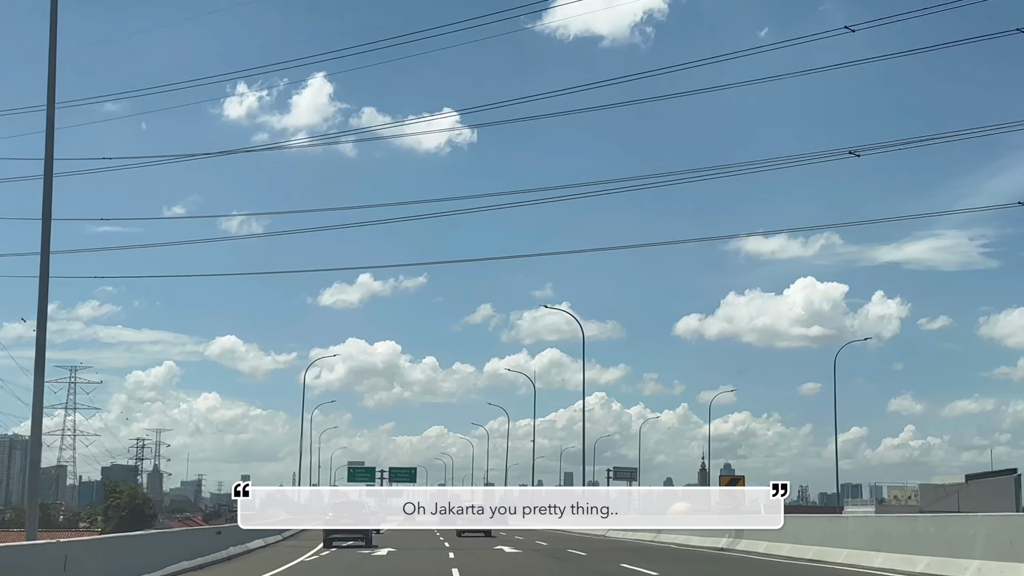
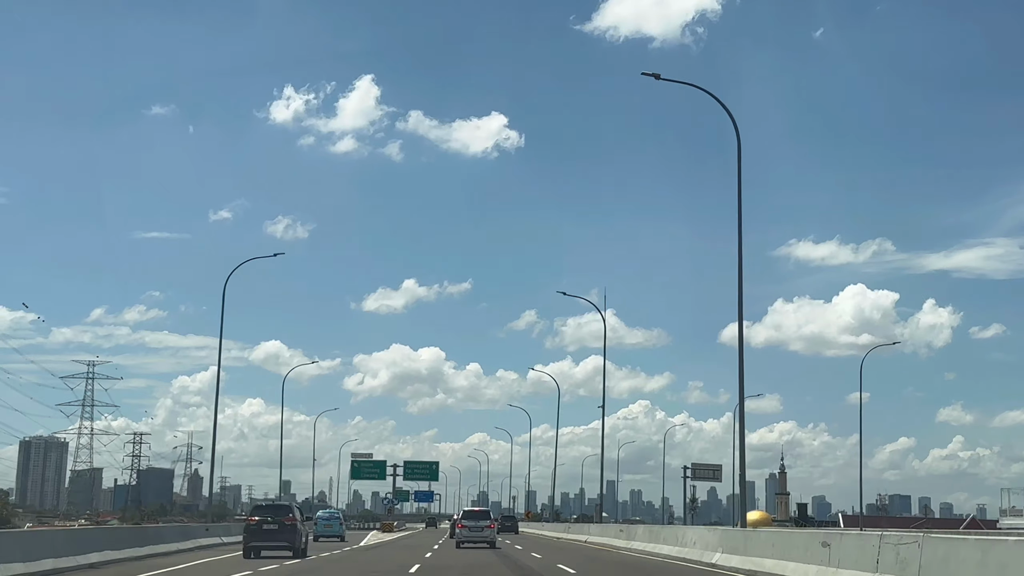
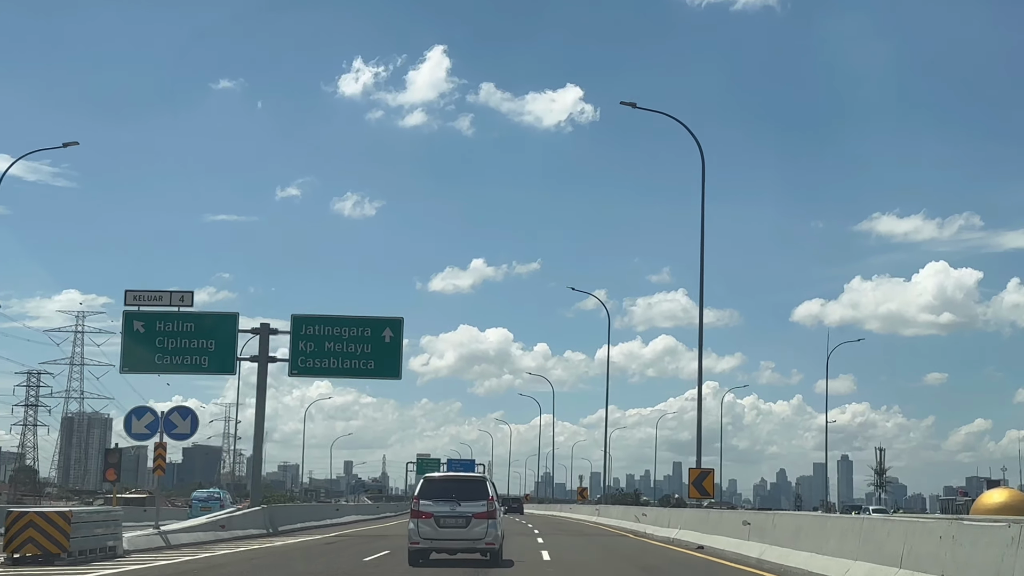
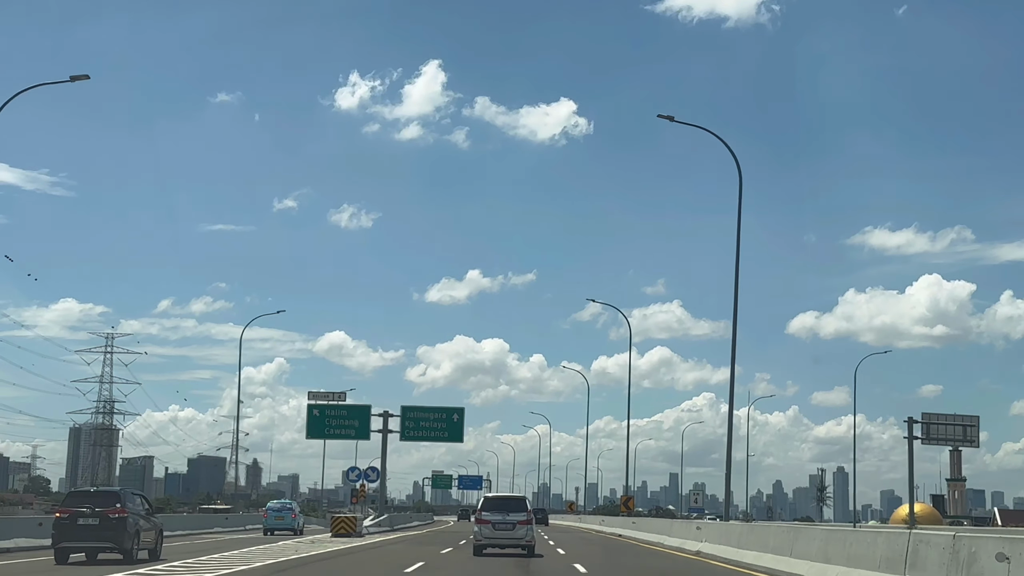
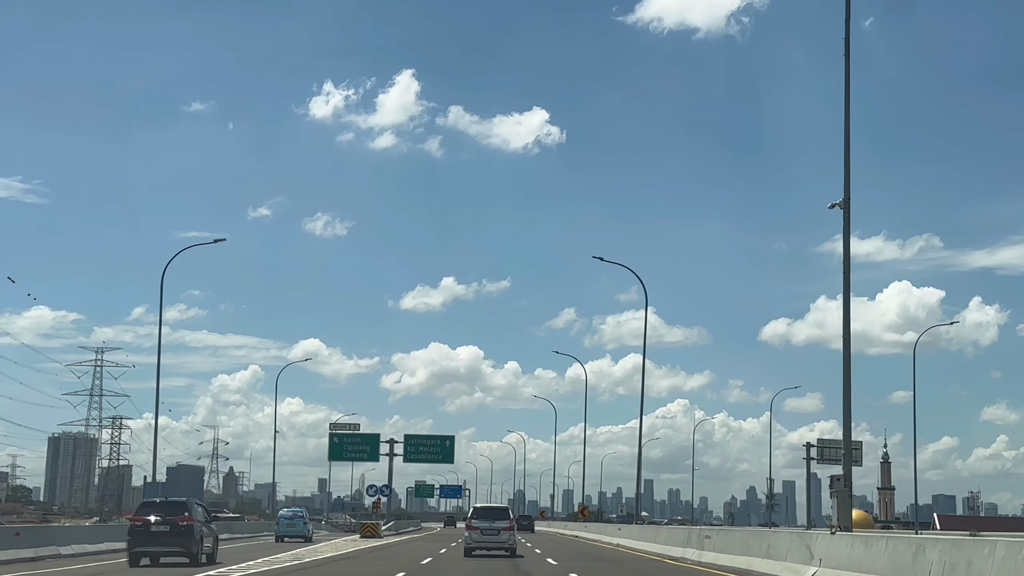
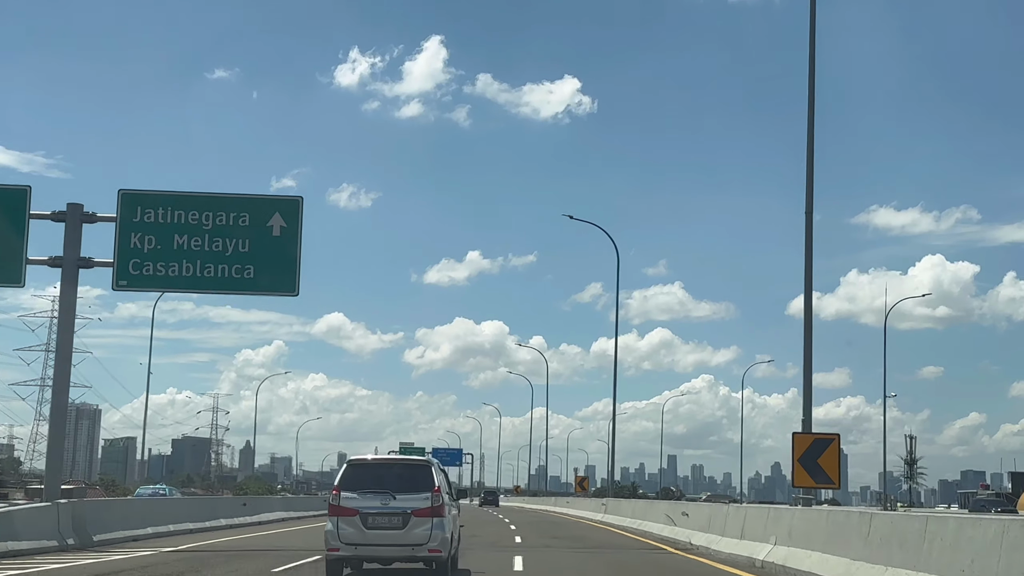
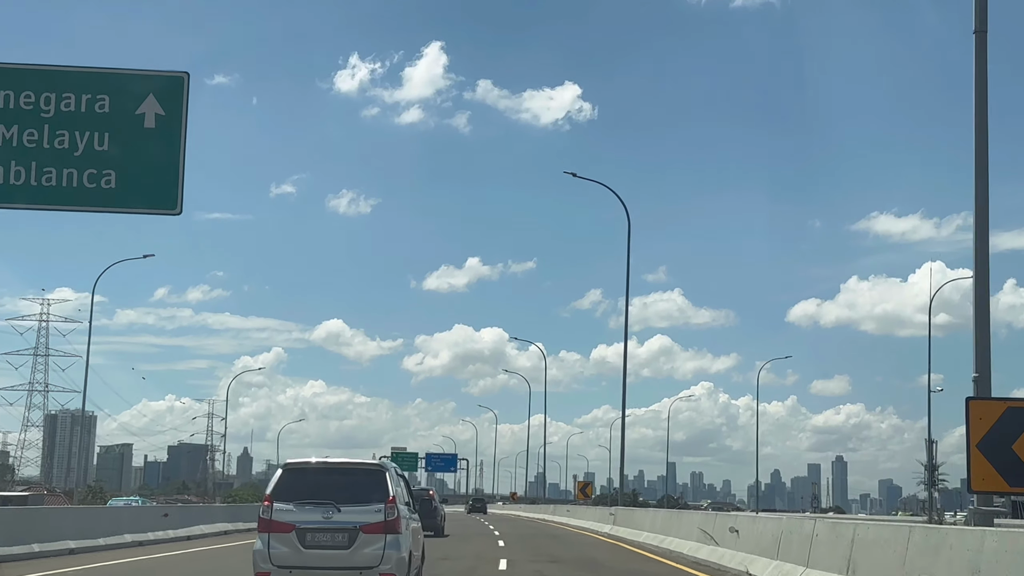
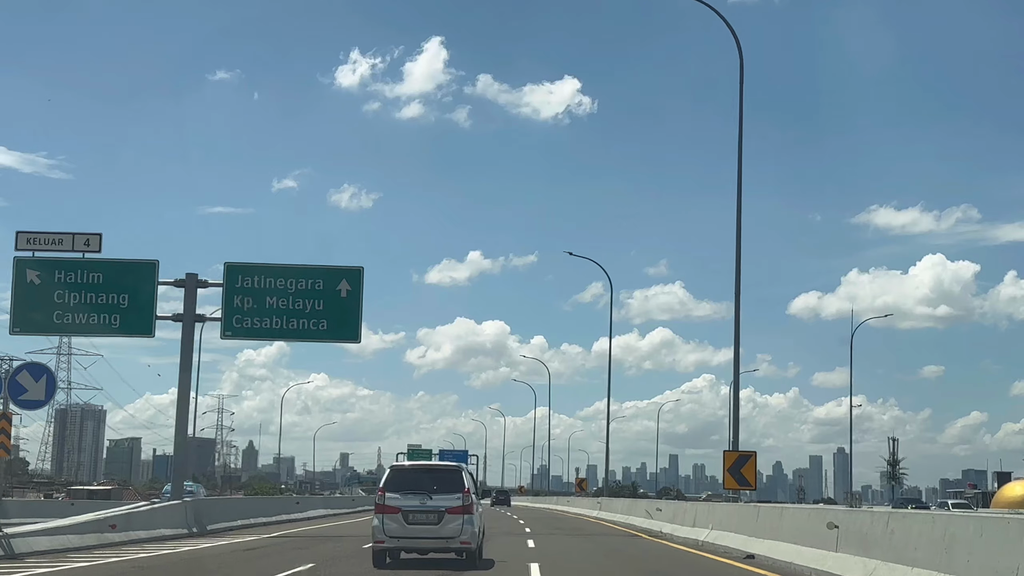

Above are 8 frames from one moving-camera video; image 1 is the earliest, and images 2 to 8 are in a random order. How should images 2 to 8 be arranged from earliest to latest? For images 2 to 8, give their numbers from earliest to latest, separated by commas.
2, 5, 4, 3, 8, 6, 7
